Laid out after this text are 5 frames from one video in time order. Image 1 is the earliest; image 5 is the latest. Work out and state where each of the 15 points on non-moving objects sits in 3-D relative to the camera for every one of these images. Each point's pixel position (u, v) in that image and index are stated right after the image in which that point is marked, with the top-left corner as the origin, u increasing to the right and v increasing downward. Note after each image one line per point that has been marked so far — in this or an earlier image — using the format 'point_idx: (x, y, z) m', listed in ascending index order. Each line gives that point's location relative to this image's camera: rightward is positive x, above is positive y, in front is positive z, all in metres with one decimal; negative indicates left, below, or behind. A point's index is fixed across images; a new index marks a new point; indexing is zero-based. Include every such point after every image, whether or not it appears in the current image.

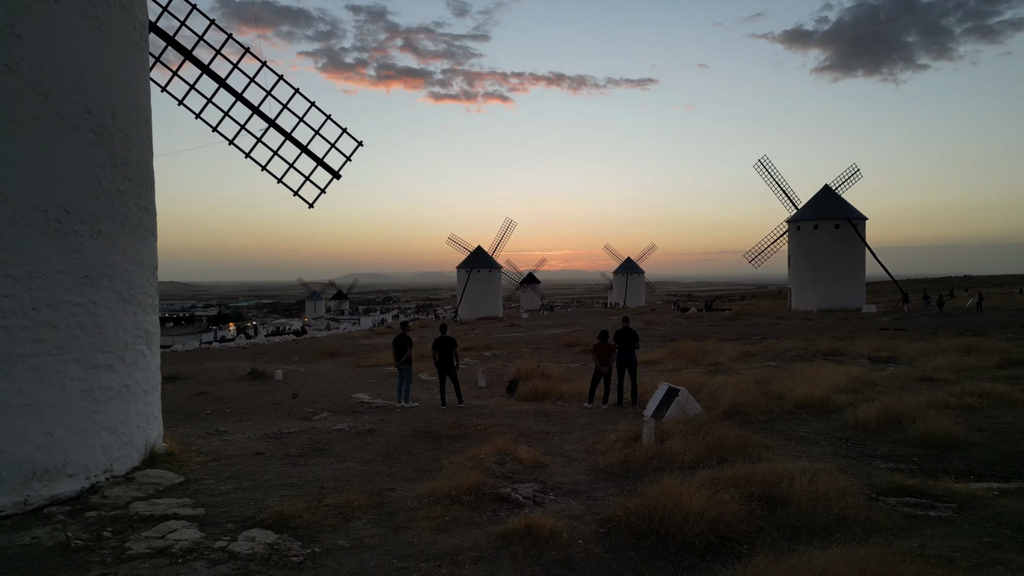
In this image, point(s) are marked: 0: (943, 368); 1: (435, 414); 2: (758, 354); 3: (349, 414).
0: (+5.6, -1.0, +7.7) m
1: (-0.7, -1.1, +5.4) m
2: (+4.2, -1.1, +10.0) m
3: (-1.5, -1.2, +5.5) m
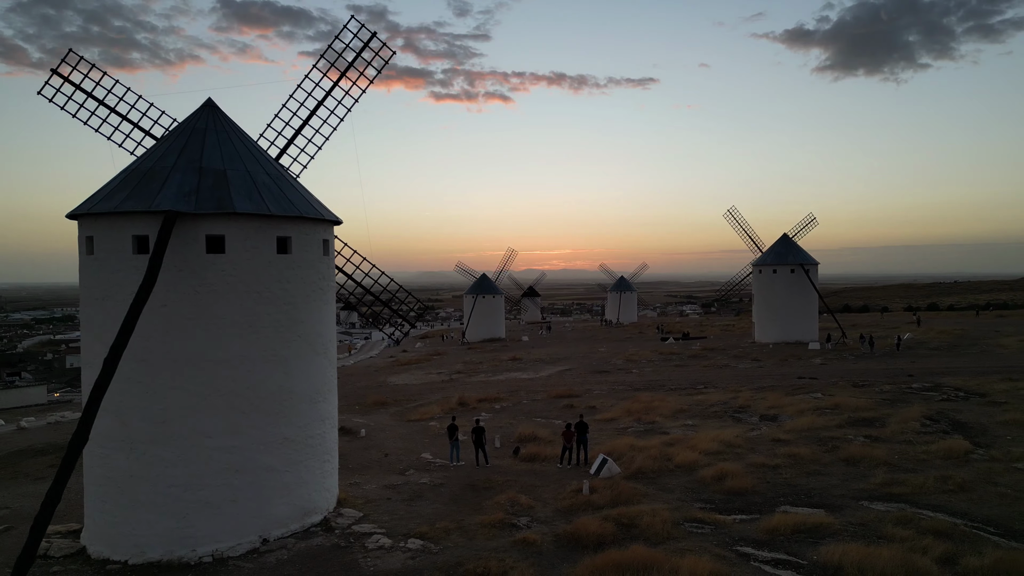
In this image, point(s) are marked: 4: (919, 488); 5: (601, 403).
0: (+5.7, -2.8, +11.8) m
1: (-0.6, -2.9, +9.6) m
2: (+4.3, -2.9, +14.1) m
3: (-1.4, -3.0, +9.6) m
4: (+5.9, -2.9, +8.6) m
5: (+2.3, -2.9, +15.2) m
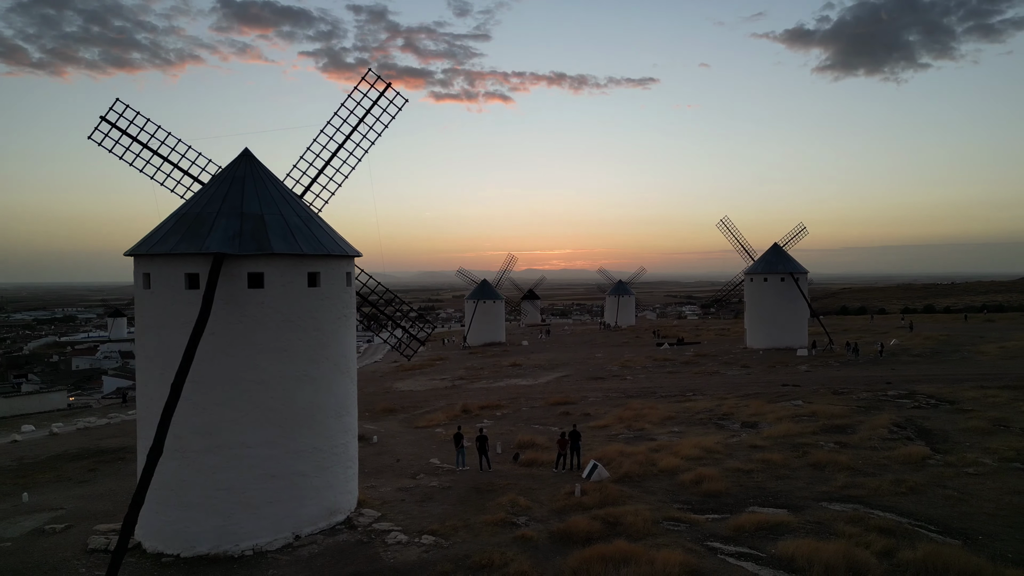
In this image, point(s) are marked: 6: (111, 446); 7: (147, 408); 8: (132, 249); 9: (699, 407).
0: (+5.7, -3.2, +12.9) m
1: (-0.6, -3.3, +10.6) m
2: (+4.3, -3.3, +15.2) m
3: (-1.4, -3.4, +10.7) m
4: (+6.0, -3.3, +9.7) m
5: (+2.3, -3.3, +16.2) m
6: (-10.0, -3.9, +14.7) m
7: (-4.9, -1.6, +8.0) m
8: (-5.3, +0.5, +8.2) m
9: (+5.1, -3.3, +16.2) m
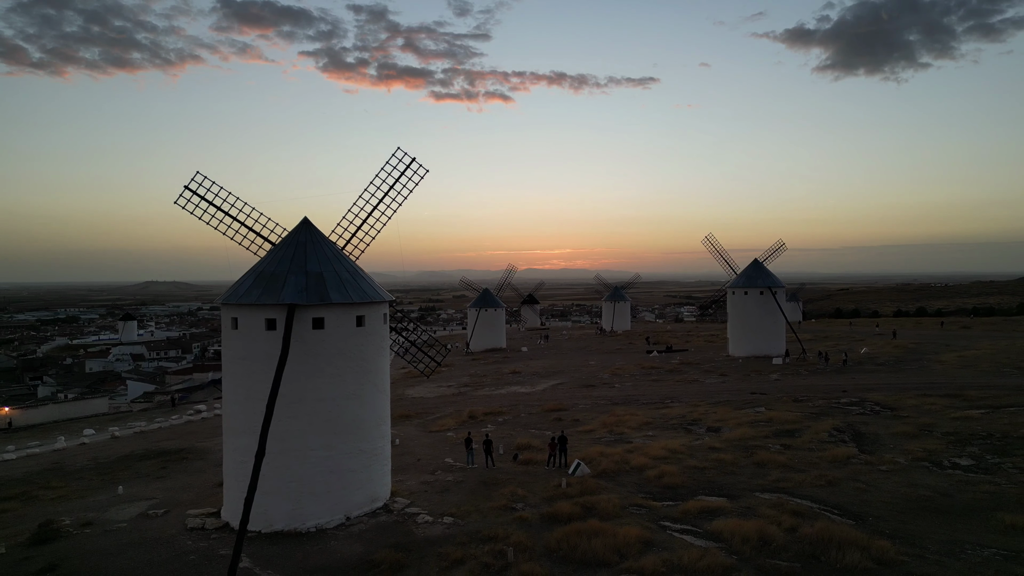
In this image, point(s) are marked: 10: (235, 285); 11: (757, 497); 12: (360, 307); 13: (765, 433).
0: (+5.7, -4.0, +15.4) m
1: (-0.6, -4.1, +13.1) m
2: (+4.3, -4.0, +17.7) m
3: (-1.4, -4.1, +13.2) m
4: (+6.0, -4.1, +12.2) m
5: (+2.3, -4.1, +18.8) m
6: (-10.0, -4.6, +17.2) m
7: (-4.9, -2.3, +10.5) m
8: (-5.3, -0.2, +10.8) m
9: (+5.1, -4.0, +18.7) m
10: (-5.1, +0.1, +10.8) m
11: (+4.8, -4.0, +11.5) m
12: (-2.8, -0.4, +10.8) m
13: (+6.9, -4.0, +16.1) m
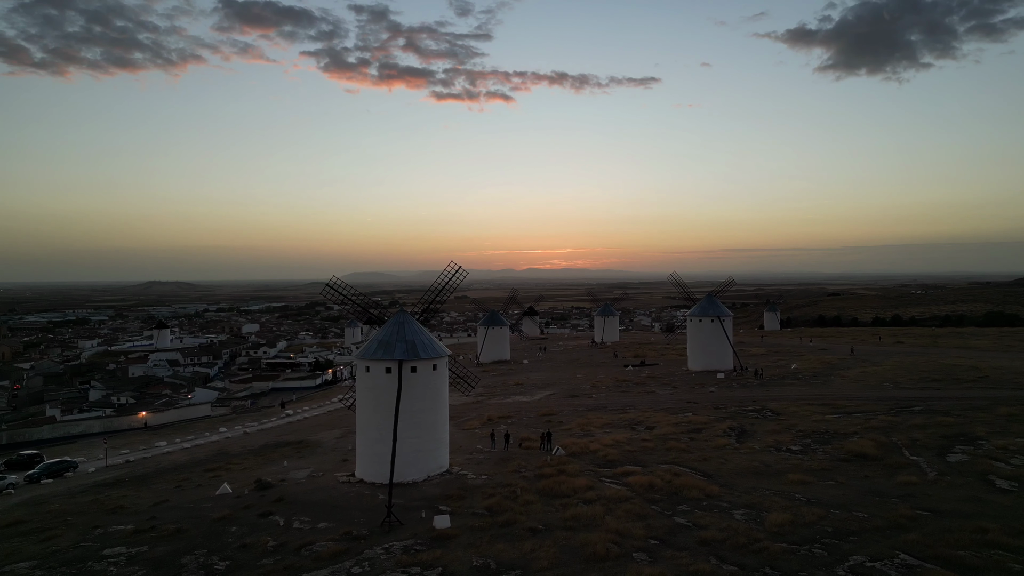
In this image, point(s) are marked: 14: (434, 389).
0: (+5.9, -6.0, +24.1) m
1: (-0.4, -6.1, +21.9) m
2: (+4.5, -6.0, +26.4) m
3: (-1.2, -6.1, +21.9) m
4: (+6.2, -6.1, +20.9) m
5: (+2.5, -6.1, +27.5) m
6: (-9.7, -6.7, +26.0) m
7: (-4.7, -4.3, +19.2) m
8: (-5.1, -2.2, +19.5) m
9: (+5.4, -6.0, +27.4) m
10: (-4.9, -2.0, +19.5) m
11: (+5.0, -6.1, +20.2) m
12: (-2.6, -2.4, +19.6) m
13: (+7.1, -6.0, +24.8) m
14: (-2.6, -3.4, +19.6) m
